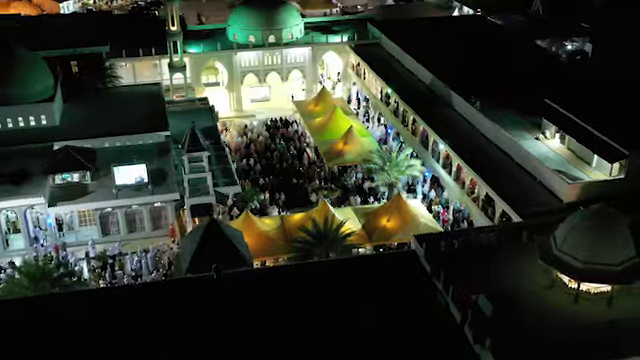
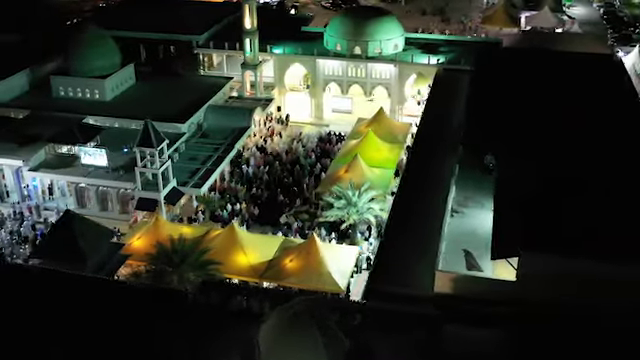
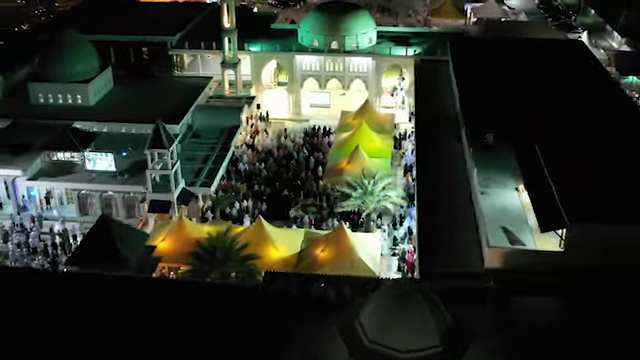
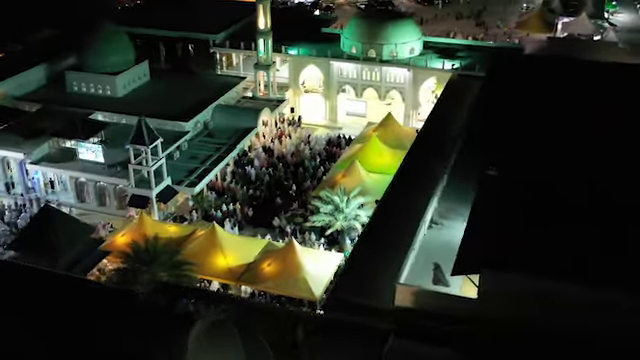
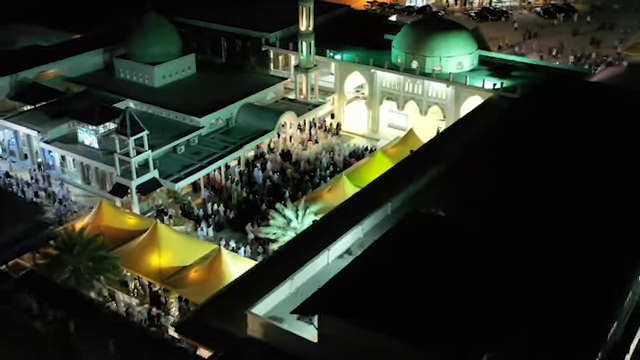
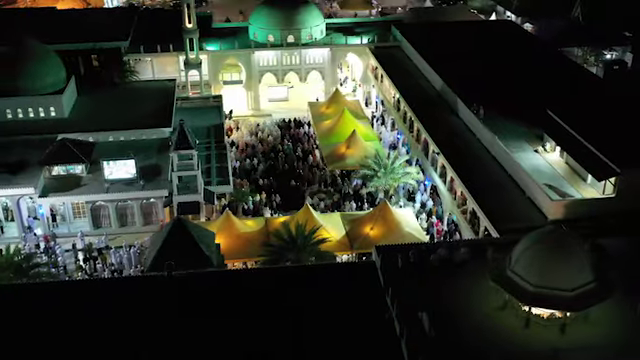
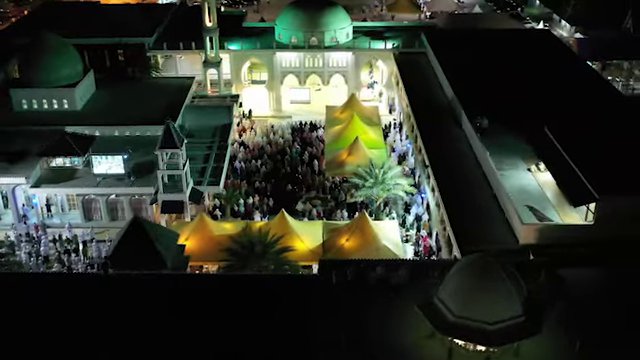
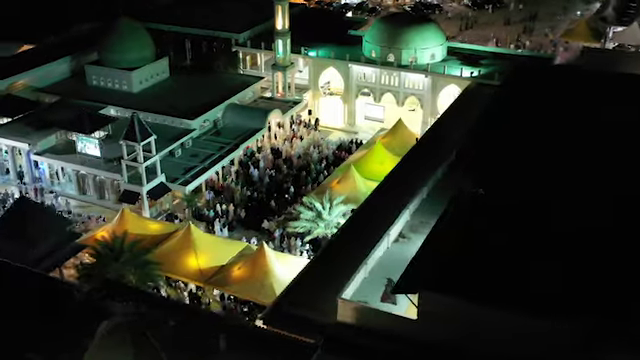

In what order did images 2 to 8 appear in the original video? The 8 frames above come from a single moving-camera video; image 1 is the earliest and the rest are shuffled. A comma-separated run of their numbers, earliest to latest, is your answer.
6, 7, 3, 2, 4, 8, 5
